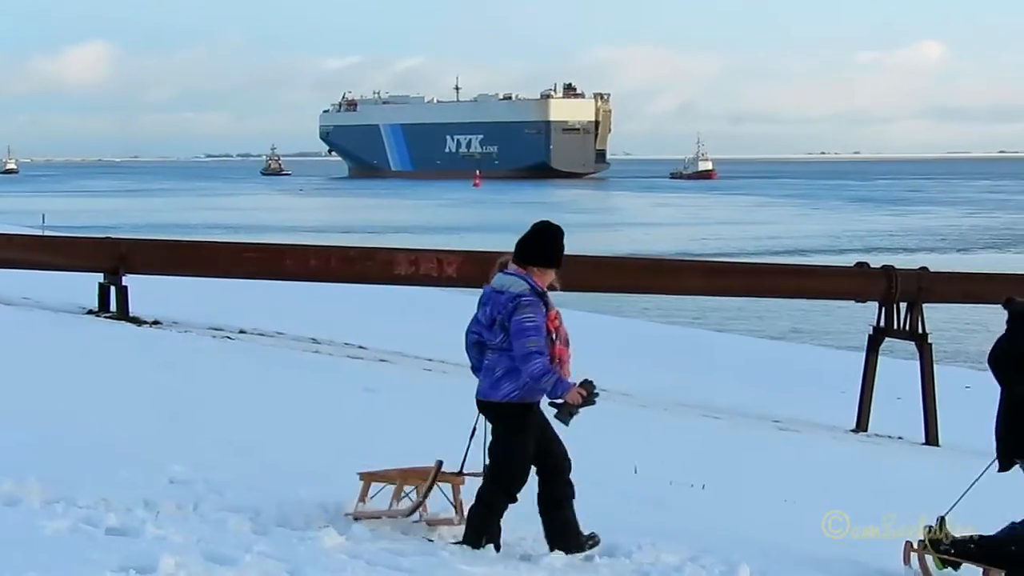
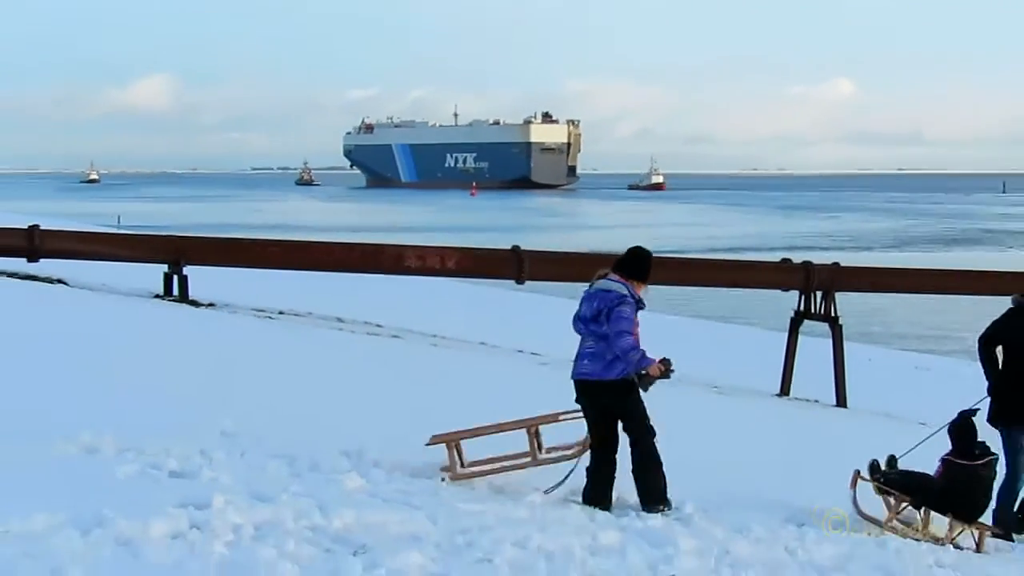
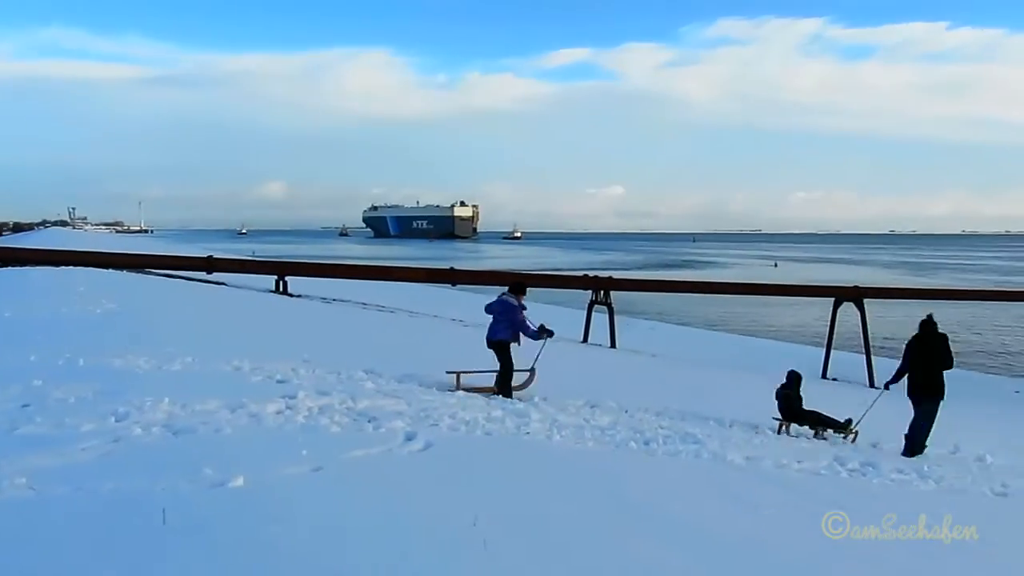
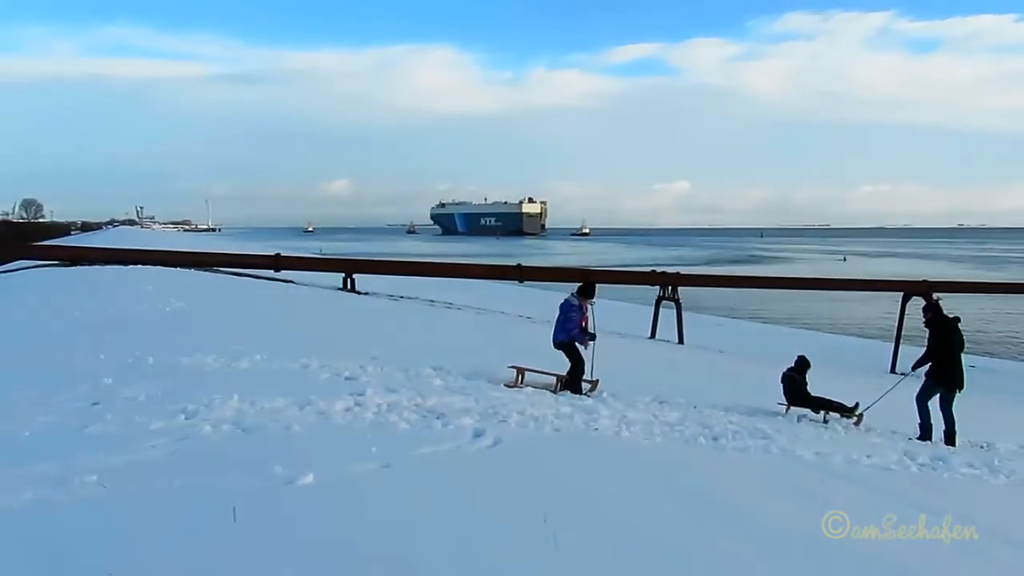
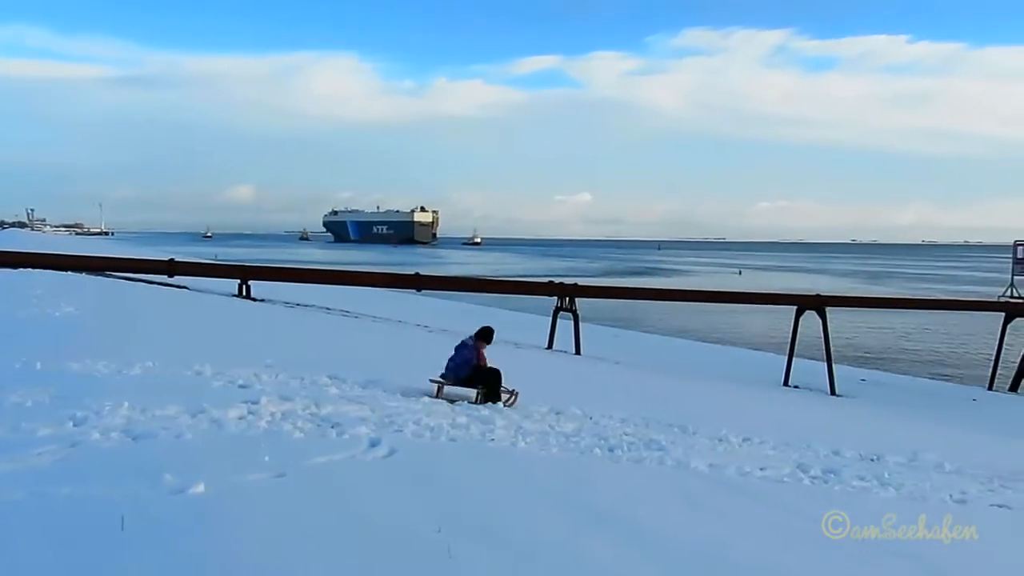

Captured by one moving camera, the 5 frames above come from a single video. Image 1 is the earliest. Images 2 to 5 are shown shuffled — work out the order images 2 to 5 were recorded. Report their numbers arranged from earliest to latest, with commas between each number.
2, 4, 3, 5
